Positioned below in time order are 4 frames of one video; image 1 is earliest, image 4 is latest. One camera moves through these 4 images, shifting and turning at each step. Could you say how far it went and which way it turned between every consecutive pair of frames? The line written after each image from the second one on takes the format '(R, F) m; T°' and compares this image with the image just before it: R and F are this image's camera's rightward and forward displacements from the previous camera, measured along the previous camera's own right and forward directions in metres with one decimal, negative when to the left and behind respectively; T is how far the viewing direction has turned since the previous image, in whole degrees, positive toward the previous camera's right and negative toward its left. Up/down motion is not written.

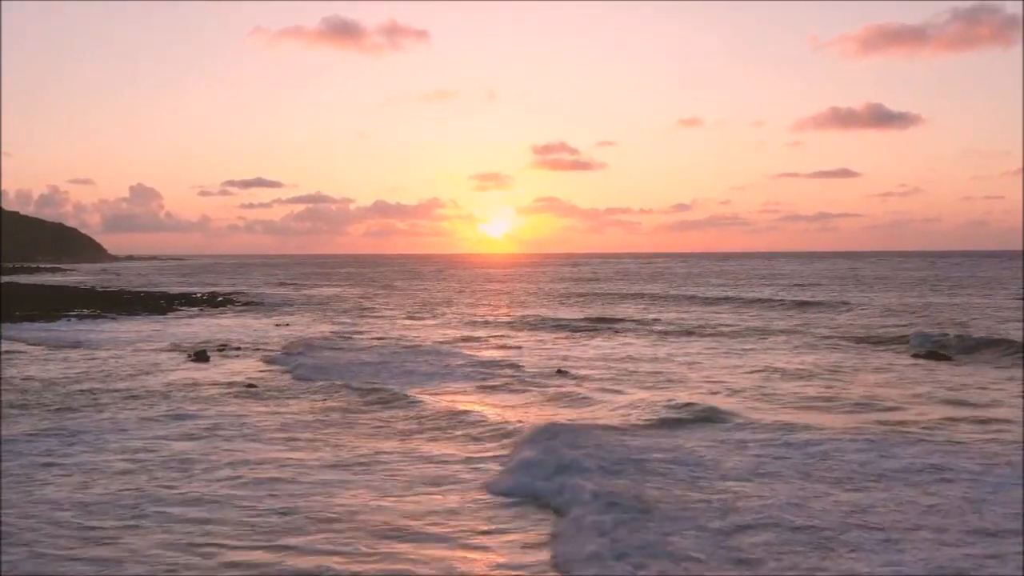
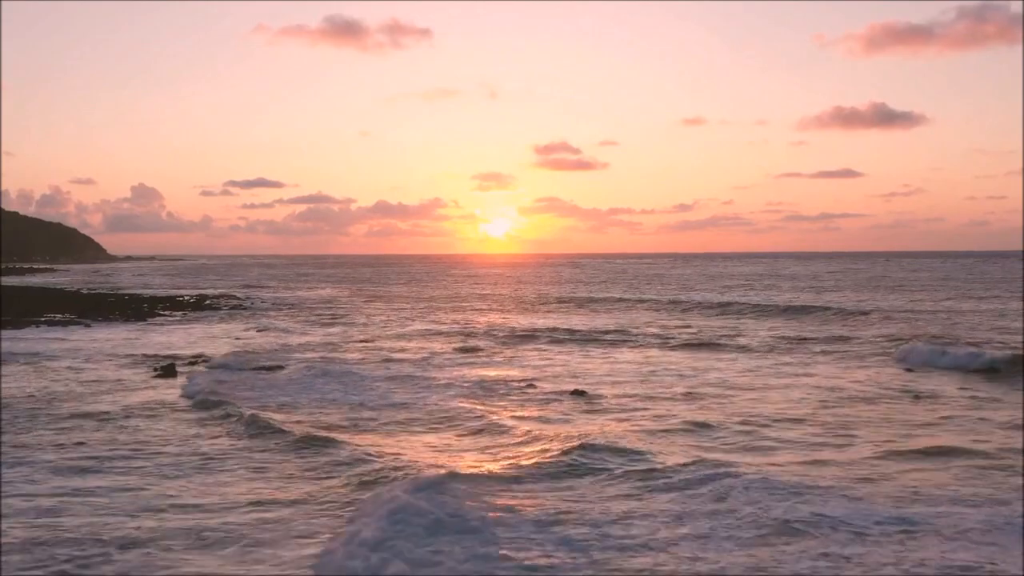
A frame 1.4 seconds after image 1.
(-0.2, +3.0) m; 0°
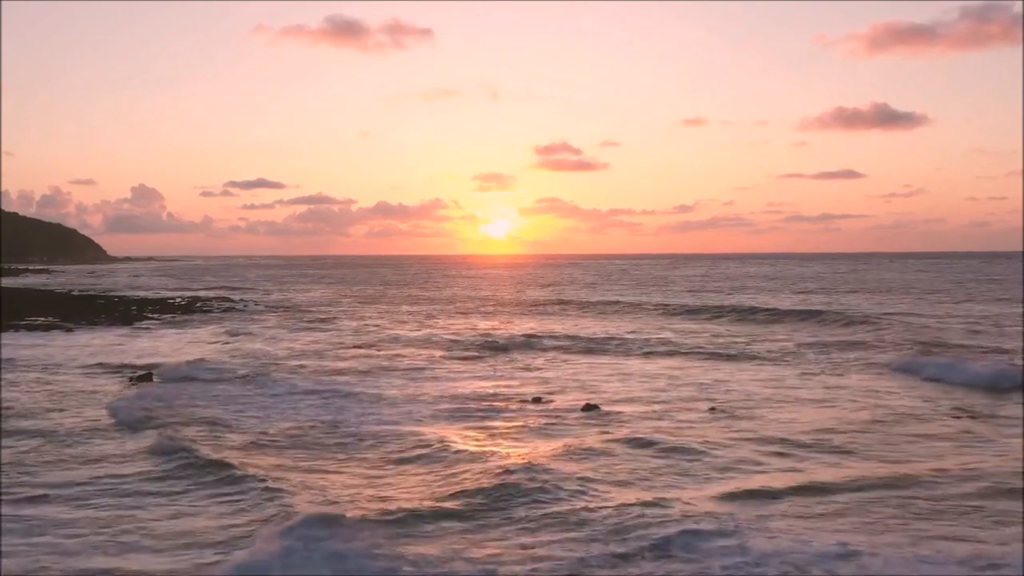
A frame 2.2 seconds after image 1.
(-0.1, +1.8) m; 0°
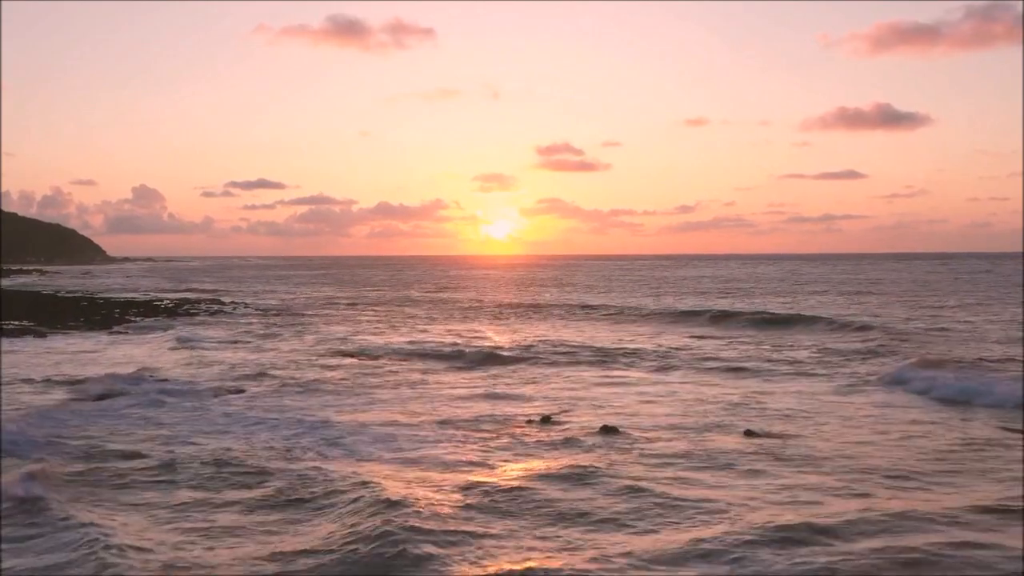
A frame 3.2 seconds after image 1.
(-0.1, +2.4) m; 0°
